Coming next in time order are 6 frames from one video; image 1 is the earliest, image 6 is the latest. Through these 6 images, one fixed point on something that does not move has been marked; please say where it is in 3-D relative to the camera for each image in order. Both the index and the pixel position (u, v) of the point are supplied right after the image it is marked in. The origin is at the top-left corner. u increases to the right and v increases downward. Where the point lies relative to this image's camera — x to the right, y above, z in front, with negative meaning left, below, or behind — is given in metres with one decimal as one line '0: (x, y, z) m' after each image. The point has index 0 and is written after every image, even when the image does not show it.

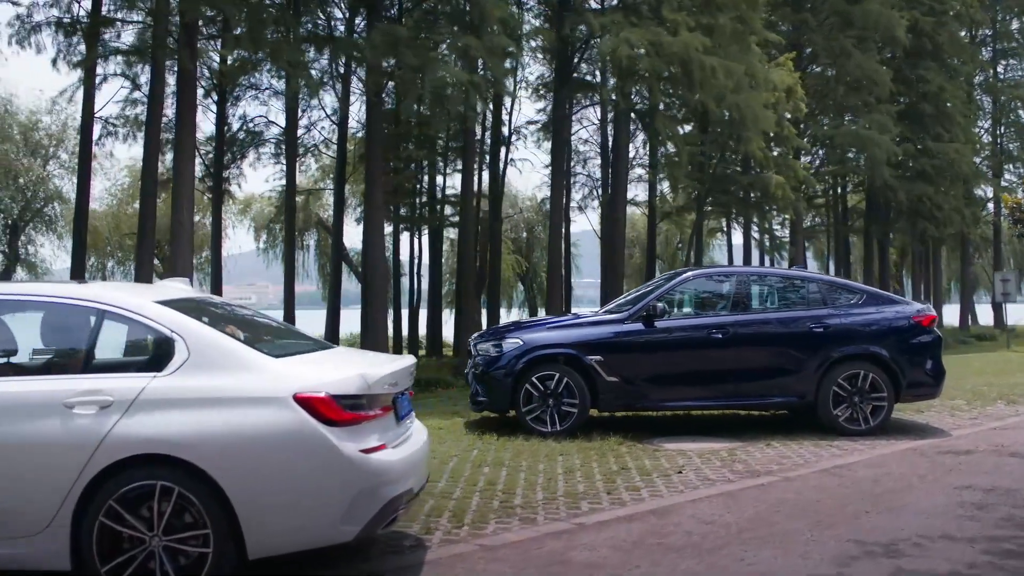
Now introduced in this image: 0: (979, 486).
0: (+3.0, -1.3, +5.9) m
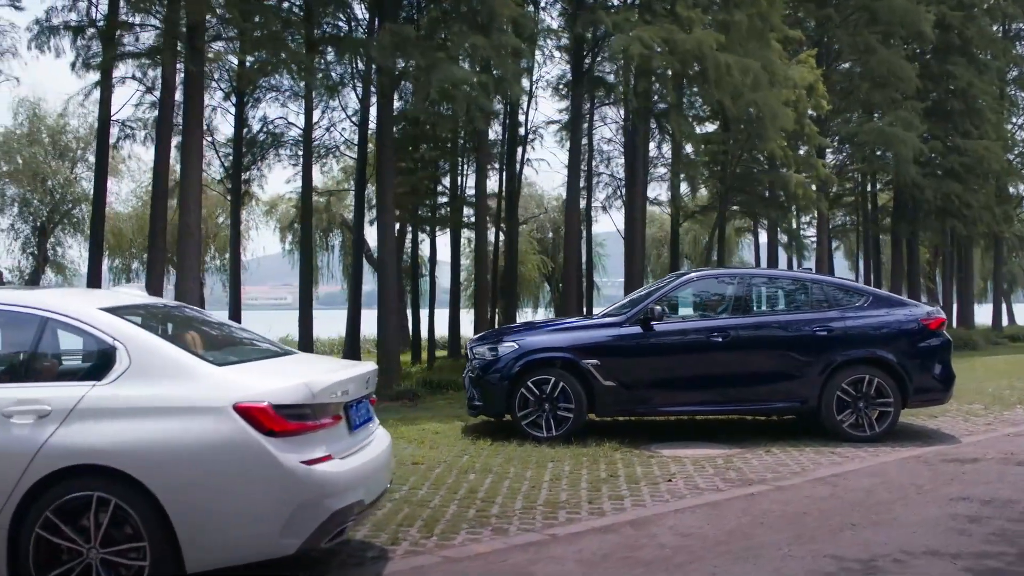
0: (+2.9, -1.3, +5.7) m
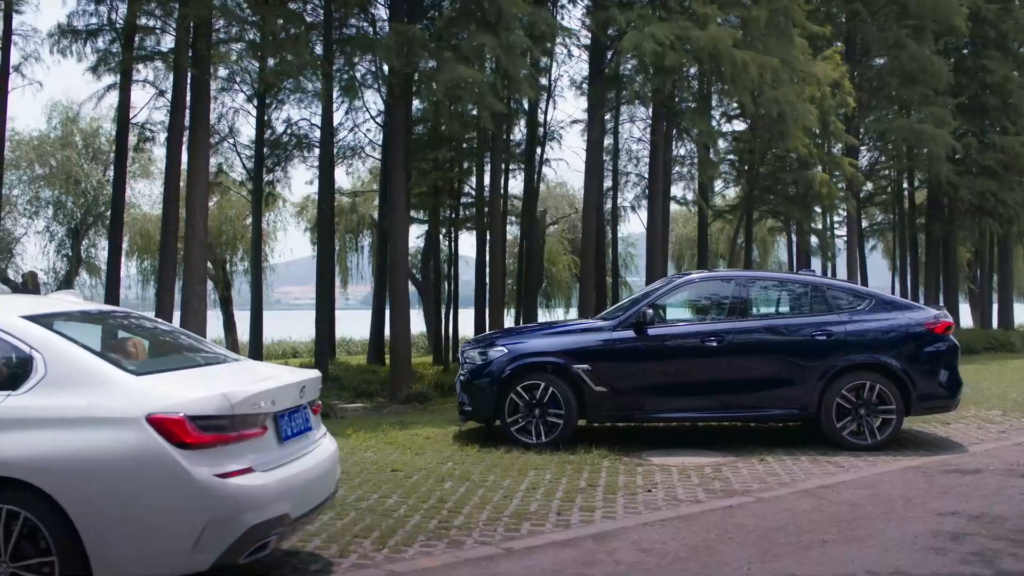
0: (+2.7, -1.3, +5.4) m
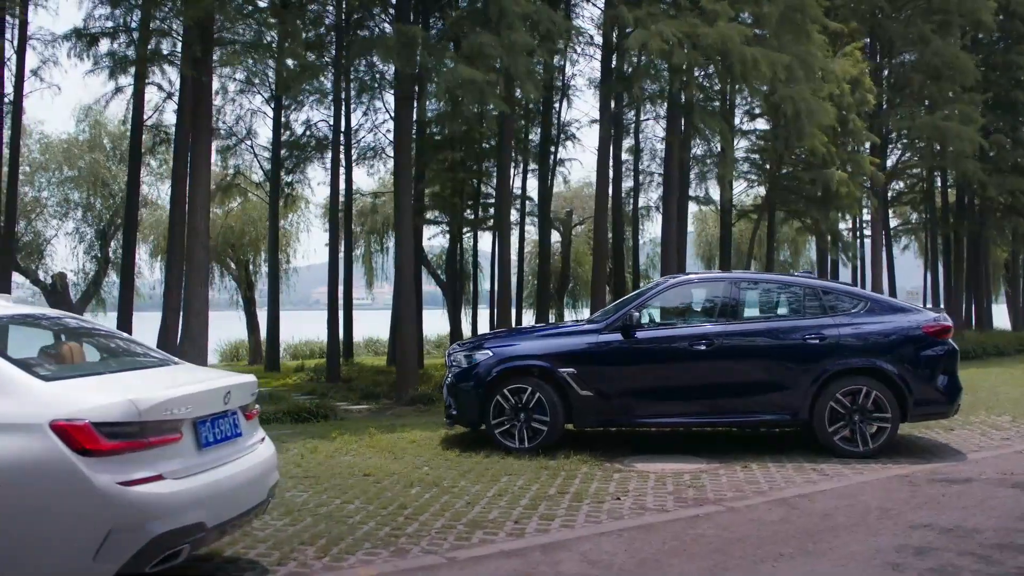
0: (+2.4, -1.4, +5.2) m
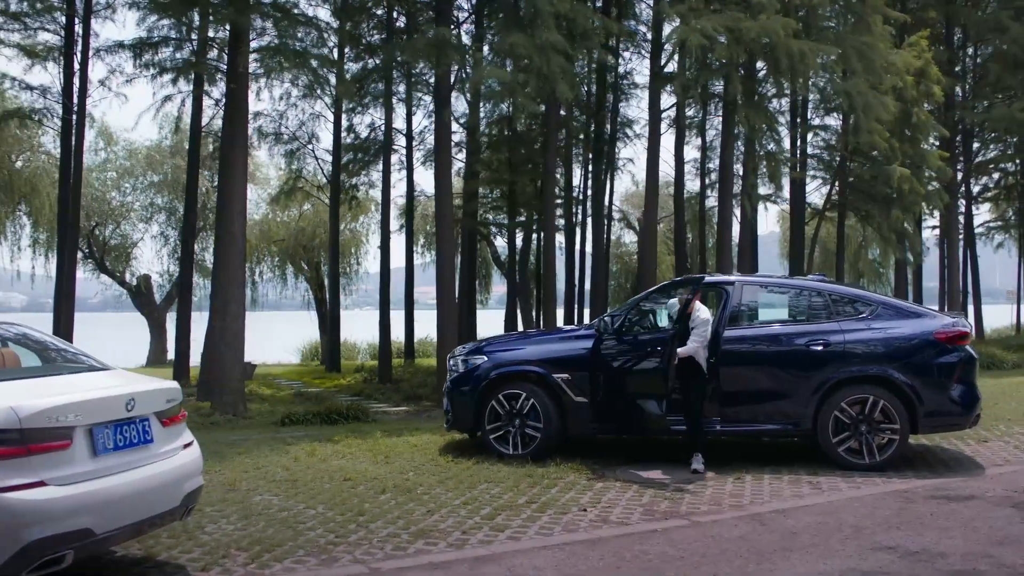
0: (+2.1, -1.4, +4.8) m
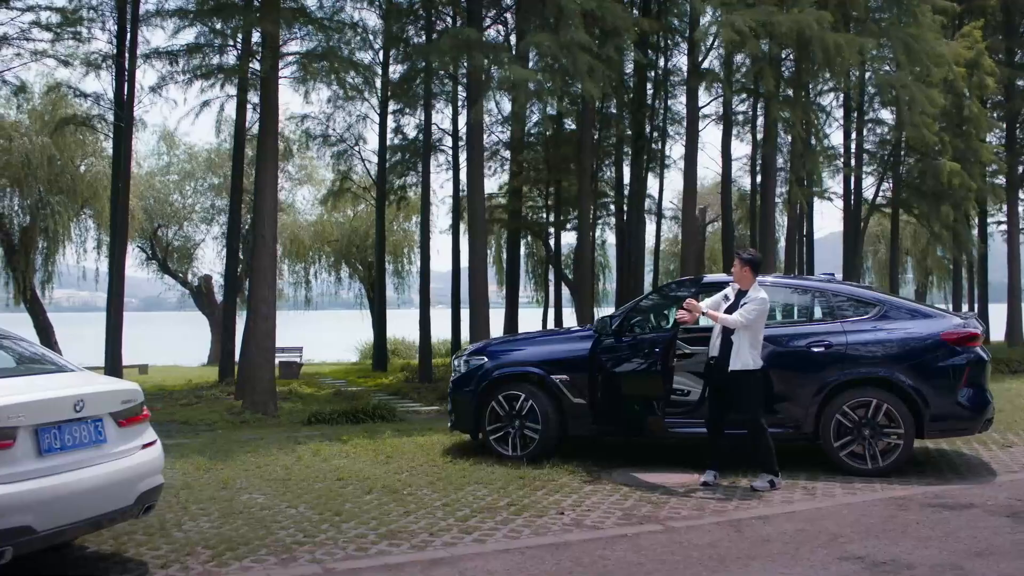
0: (+1.9, -1.4, +4.7) m
